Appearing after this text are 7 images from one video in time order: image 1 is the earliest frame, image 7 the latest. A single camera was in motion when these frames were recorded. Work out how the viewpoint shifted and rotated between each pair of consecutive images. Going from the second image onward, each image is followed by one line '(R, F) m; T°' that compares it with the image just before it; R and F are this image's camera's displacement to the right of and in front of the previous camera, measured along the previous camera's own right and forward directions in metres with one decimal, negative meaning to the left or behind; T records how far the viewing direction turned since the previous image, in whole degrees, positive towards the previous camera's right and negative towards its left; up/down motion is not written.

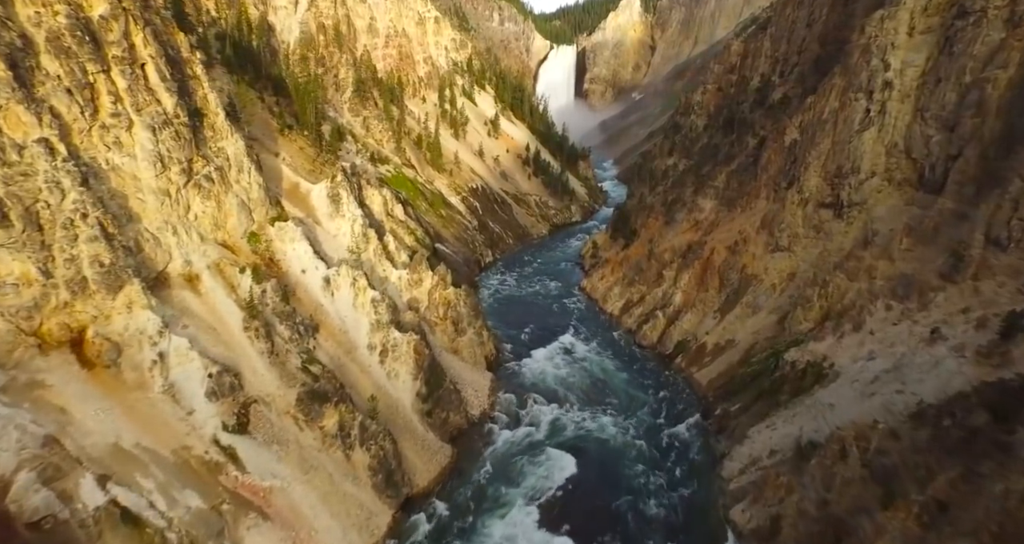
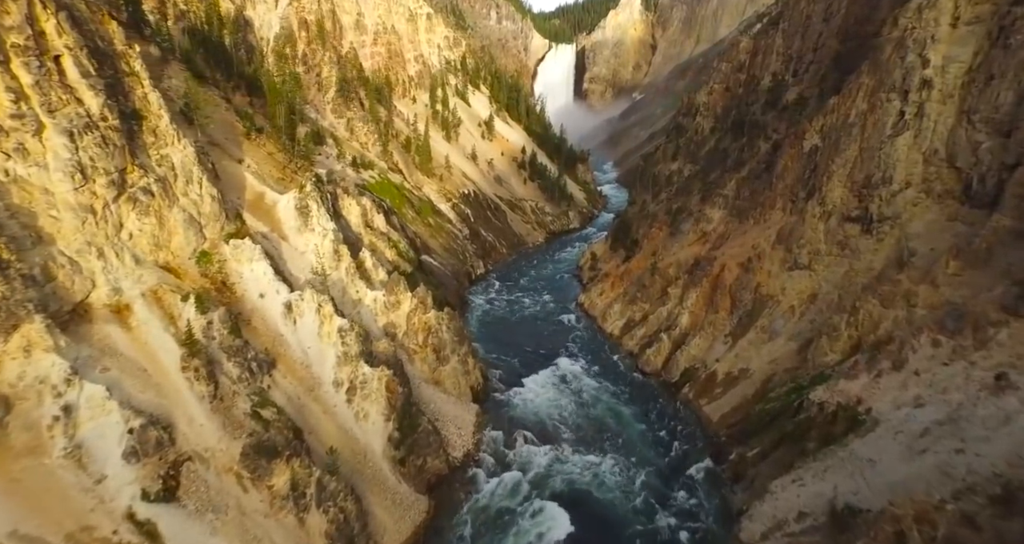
(+0.5, +3.0) m; 0°
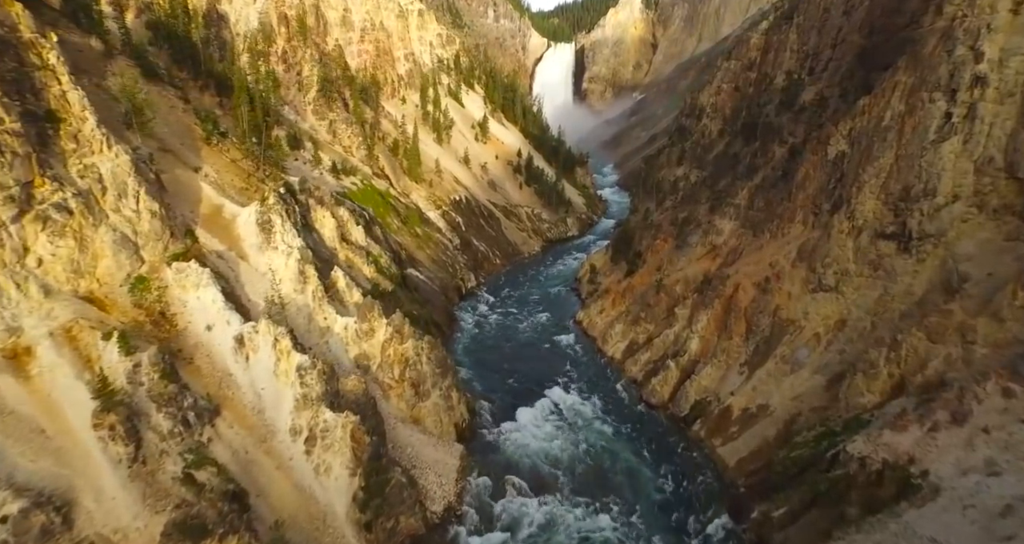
(+0.4, +3.0) m; 0°
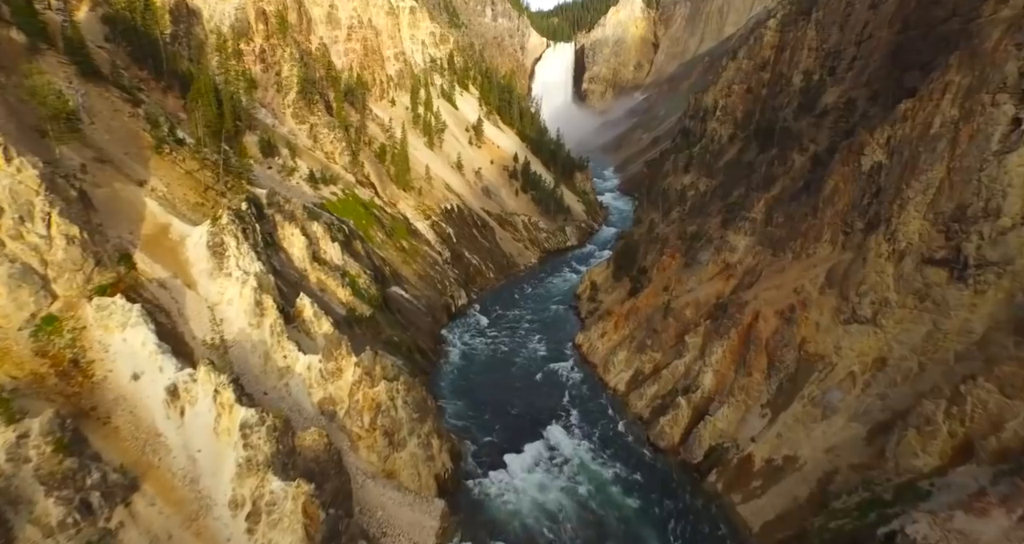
(+0.4, +3.1) m; 0°
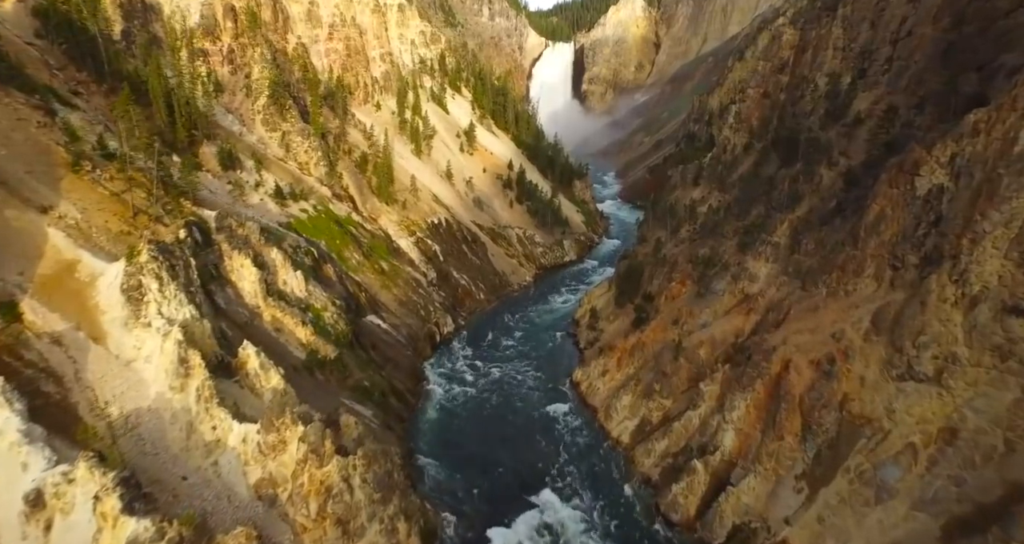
(+0.5, +3.7) m; 0°
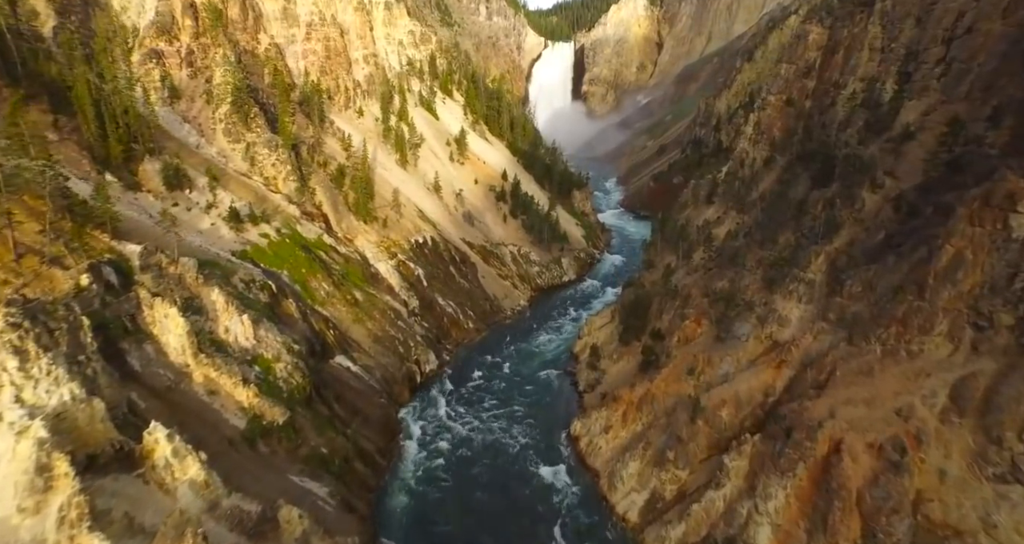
(+0.6, +4.0) m; 0°
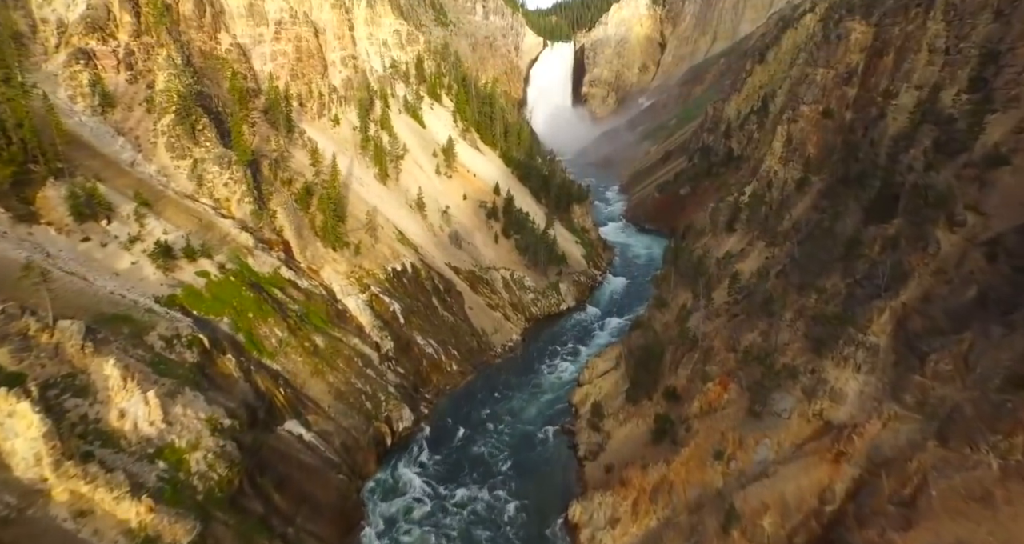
(+0.6, +4.7) m; 0°
